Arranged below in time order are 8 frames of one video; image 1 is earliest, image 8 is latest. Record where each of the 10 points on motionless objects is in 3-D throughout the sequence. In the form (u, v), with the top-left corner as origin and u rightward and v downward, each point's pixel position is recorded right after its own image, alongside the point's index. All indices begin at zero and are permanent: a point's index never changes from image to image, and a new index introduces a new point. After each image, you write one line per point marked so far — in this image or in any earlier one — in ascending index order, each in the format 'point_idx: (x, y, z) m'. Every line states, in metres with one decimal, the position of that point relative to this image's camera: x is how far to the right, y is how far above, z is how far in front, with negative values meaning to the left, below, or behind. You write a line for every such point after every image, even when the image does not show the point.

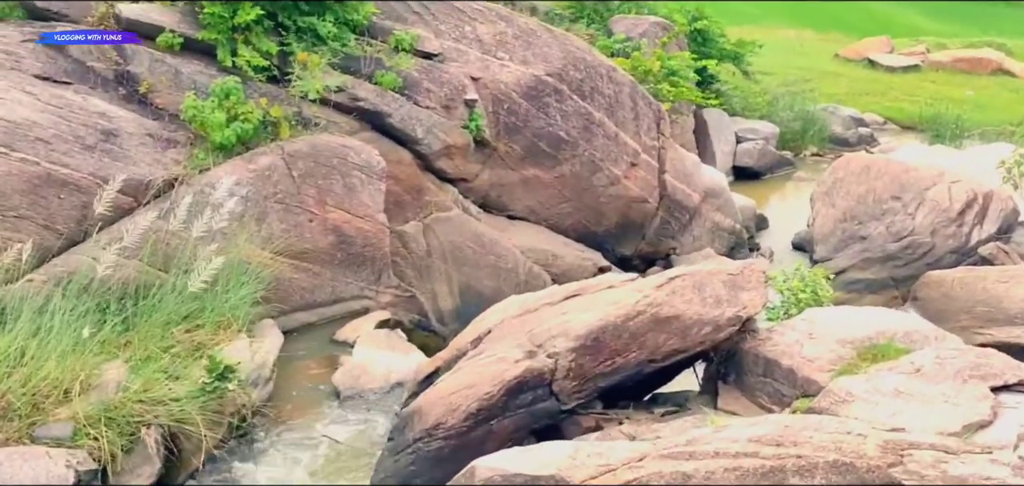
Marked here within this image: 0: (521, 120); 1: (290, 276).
0: (+0.1, +1.4, +11.8) m
1: (-2.1, -0.3, +9.6) m
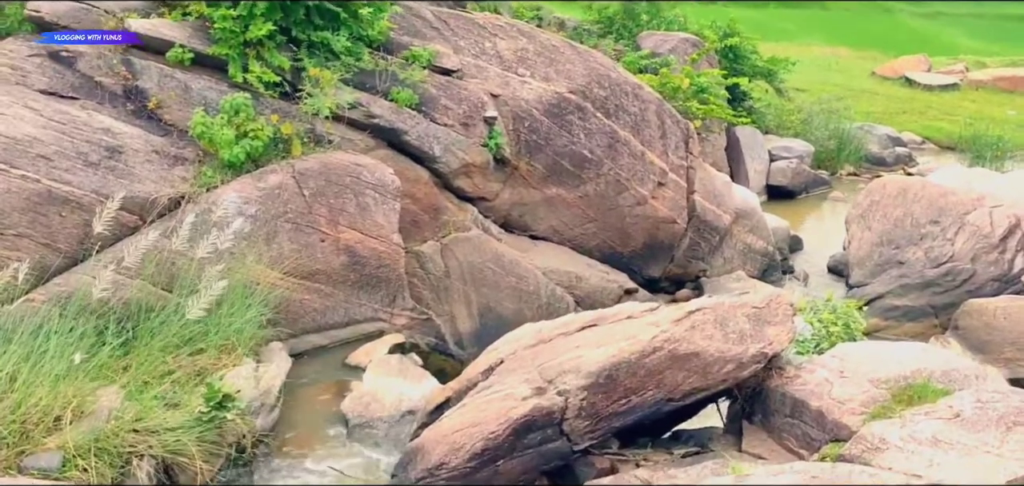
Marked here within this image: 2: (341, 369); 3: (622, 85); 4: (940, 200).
0: (+0.4, +1.2, +11.4) m
1: (-2.0, -0.5, +9.3) m
2: (-1.5, -1.1, +9.0) m
3: (+1.3, +1.9, +11.9) m
4: (+5.3, +0.5, +12.4) m
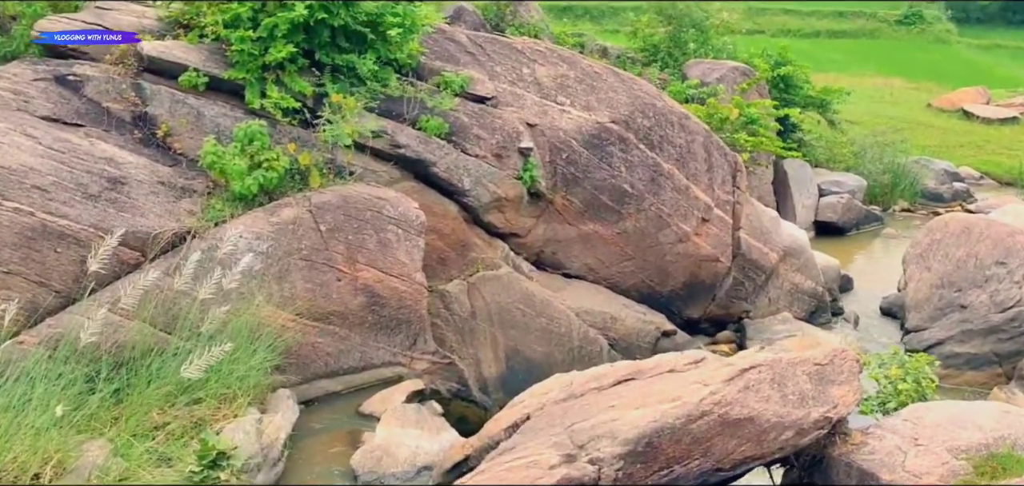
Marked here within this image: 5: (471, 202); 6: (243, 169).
0: (+0.7, +0.8, +10.7) m
1: (-1.7, -0.8, +8.7) m
2: (-1.3, -1.4, +8.4) m
3: (+1.7, +1.4, +11.2) m
4: (+5.7, 0.0, +11.5) m
5: (-0.4, +0.4, +9.9) m
6: (-2.3, +0.6, +8.5) m
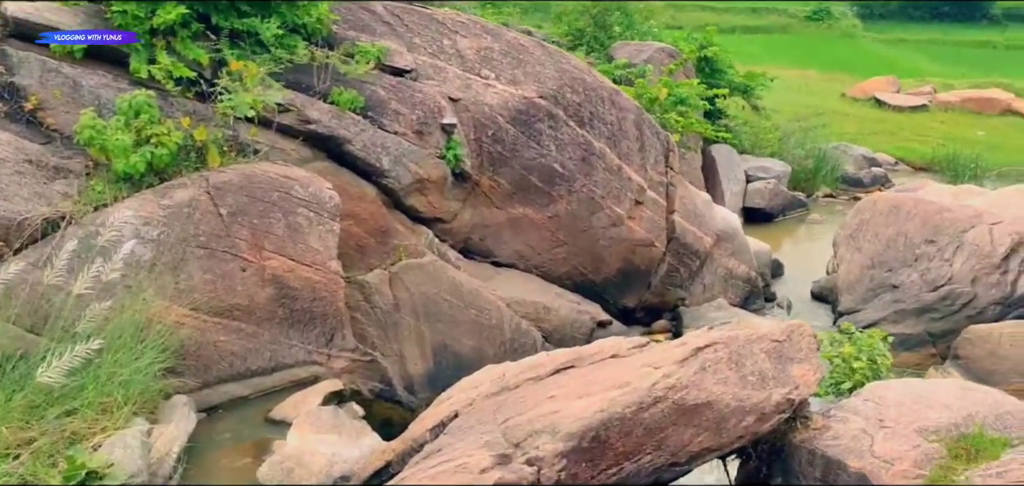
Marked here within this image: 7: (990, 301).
0: (-0.1, +0.9, +10.0) m
1: (-2.3, -0.7, +7.8) m
2: (-1.8, -1.3, +7.5) m
3: (+0.9, +1.6, +10.6) m
4: (+4.8, +0.3, +11.2) m
5: (-1.1, +0.5, +9.1) m
6: (-2.9, +0.7, +7.6) m
7: (+5.2, -0.6, +10.6) m
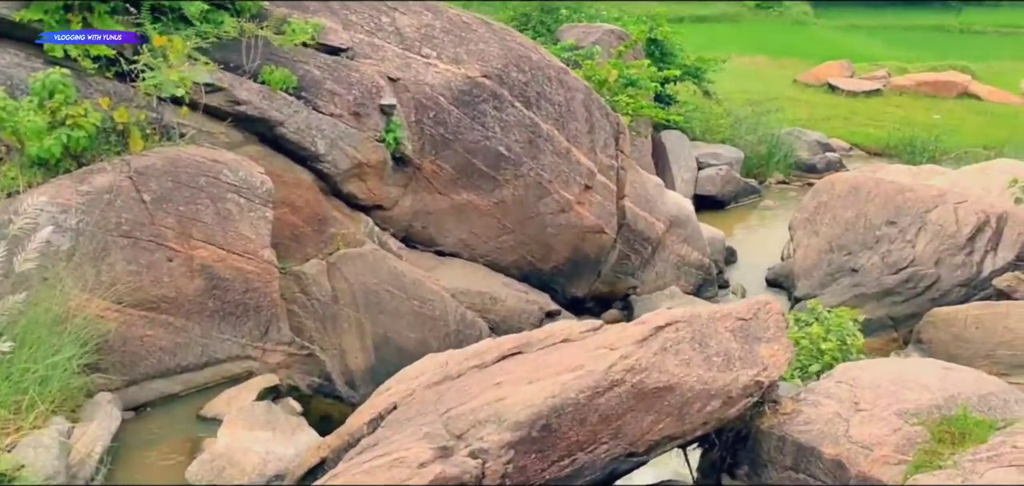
0: (-0.6, +1.1, +9.6) m
1: (-2.7, -0.7, +7.3) m
2: (-2.2, -1.2, +7.0) m
3: (+0.3, +1.7, +10.2) m
4: (+4.3, +0.5, +11.0) m
5: (-1.6, +0.6, +8.7) m
6: (-3.3, +0.8, +7.1) m
7: (+4.6, -0.4, +10.4) m
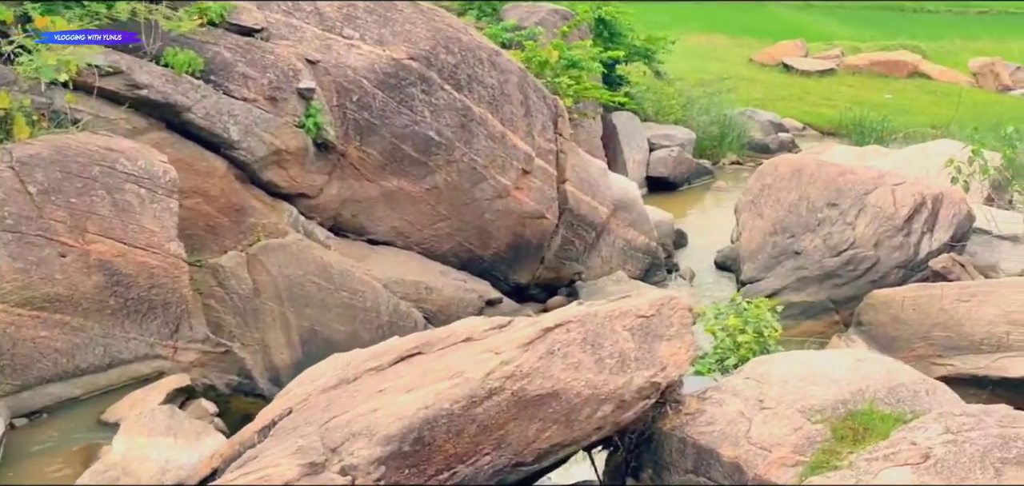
0: (-1.2, +1.2, +9.3) m
1: (-3.2, -0.6, +6.9) m
2: (-2.8, -1.2, +6.7) m
3: (-0.4, +1.9, +9.9) m
4: (+3.6, +0.7, +10.8) m
5: (-2.2, +0.7, +8.3) m
6: (-3.8, +0.8, +6.7) m
7: (+4.0, -0.2, +10.2) m
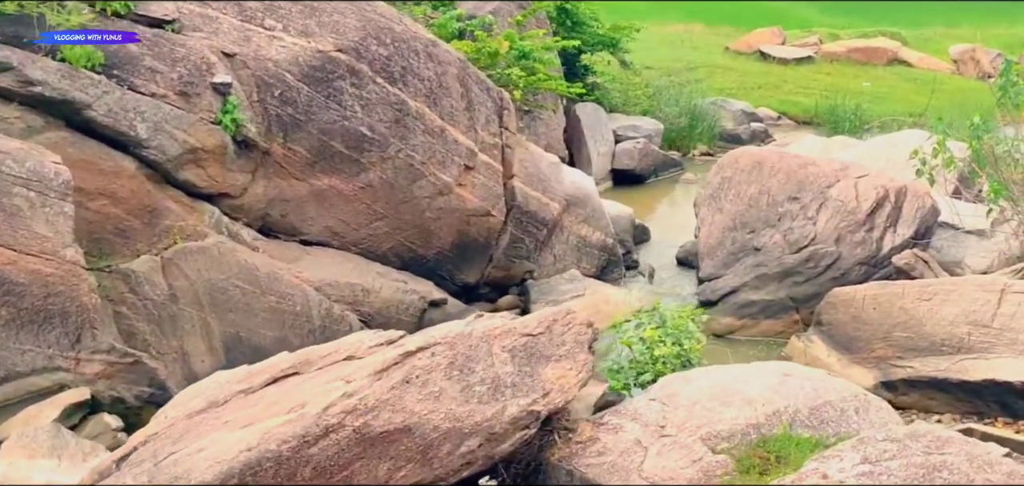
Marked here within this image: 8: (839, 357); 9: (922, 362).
0: (-1.8, +1.1, +8.8) m
1: (-3.8, -0.7, +6.5) m
2: (-3.3, -1.3, +6.2) m
3: (-1.0, +1.9, +9.4) m
4: (+3.0, +0.7, +10.4) m
5: (-2.8, +0.7, +7.9) m
6: (-4.4, +0.7, +6.2) m
7: (+3.4, -0.2, +9.8) m
8: (+2.9, -1.0, +9.0) m
9: (+3.4, -1.0, +8.5) m
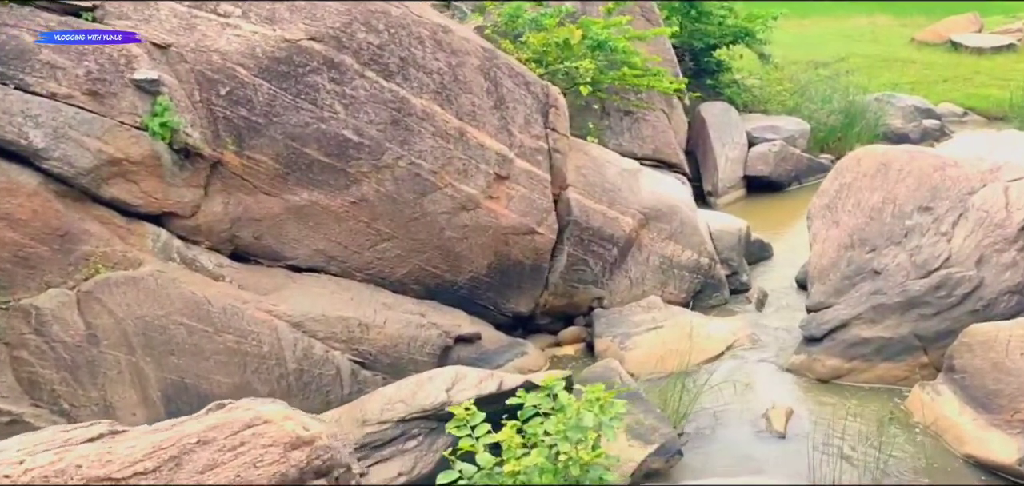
0: (-1.8, +0.9, +7.4) m
1: (-4.2, -0.9, +5.4) m
2: (-3.7, -1.4, +5.1) m
3: (-0.8, +1.7, +7.8) m
4: (+3.2, +0.5, +8.0) m
5: (-2.9, +0.5, +6.6) m
6: (-4.8, +0.6, +5.3) m
7: (+3.5, -0.4, +7.3) m
8: (+2.9, -1.2, +6.5) m
9: (+3.2, -1.2, +6.0) m
